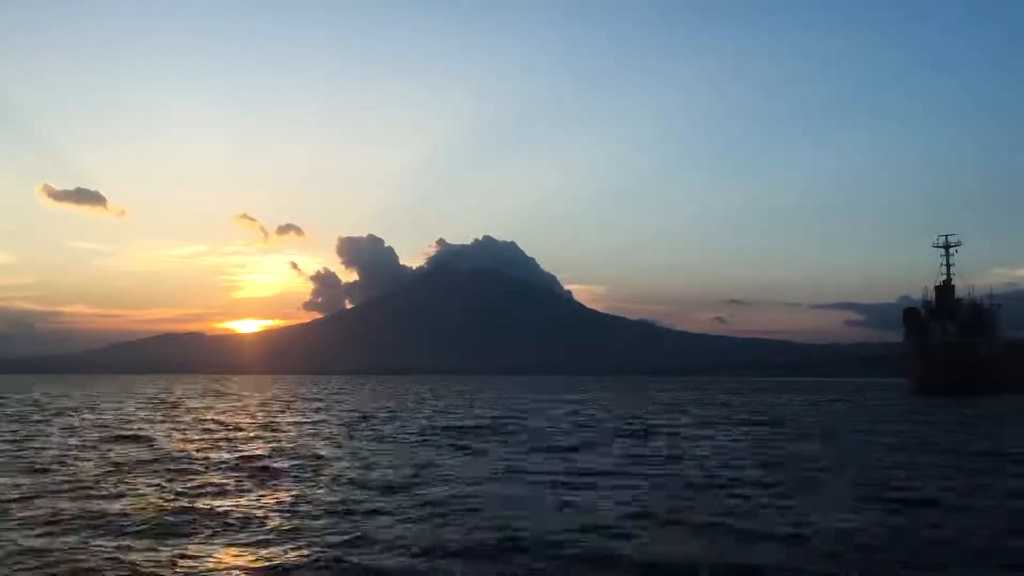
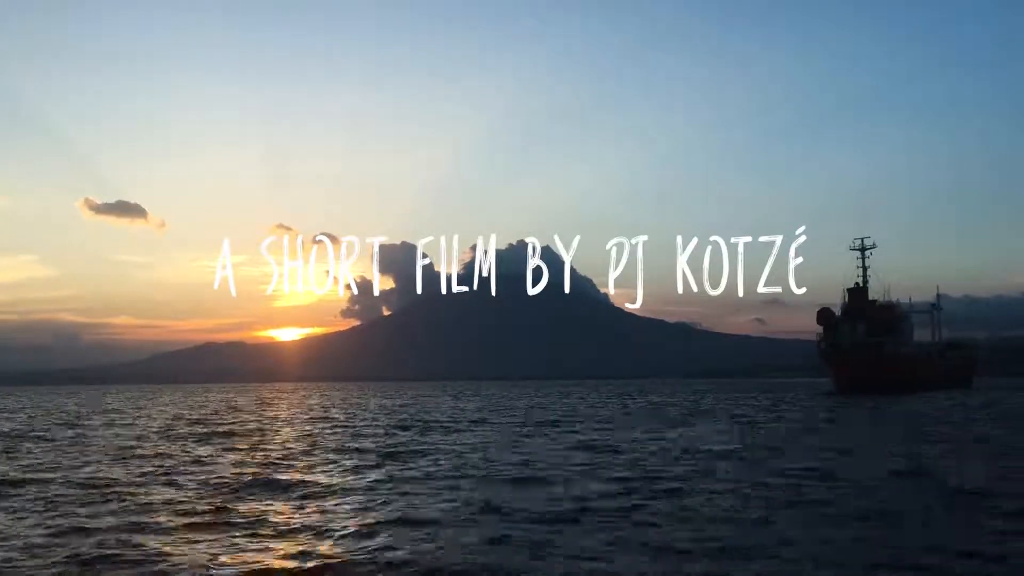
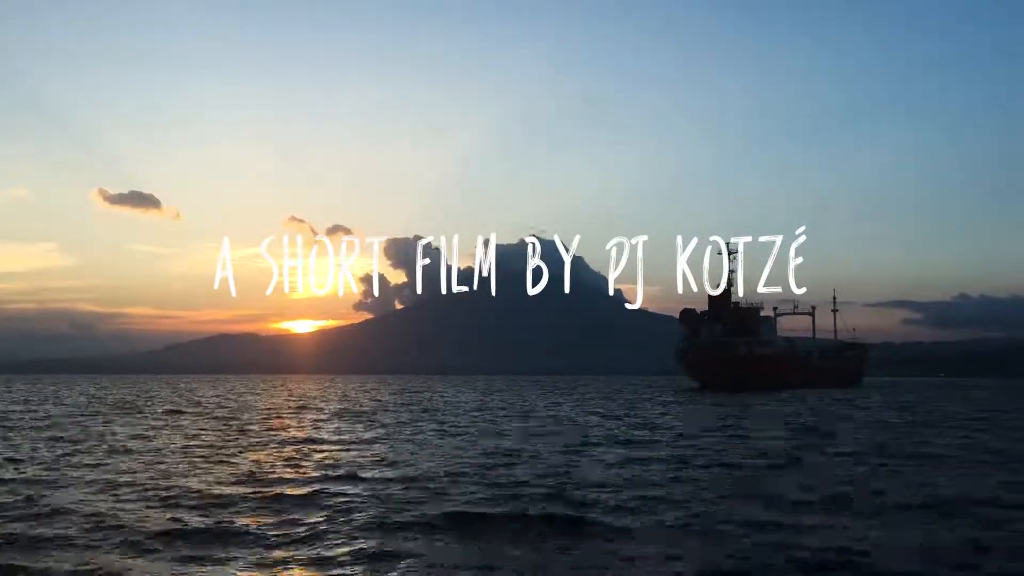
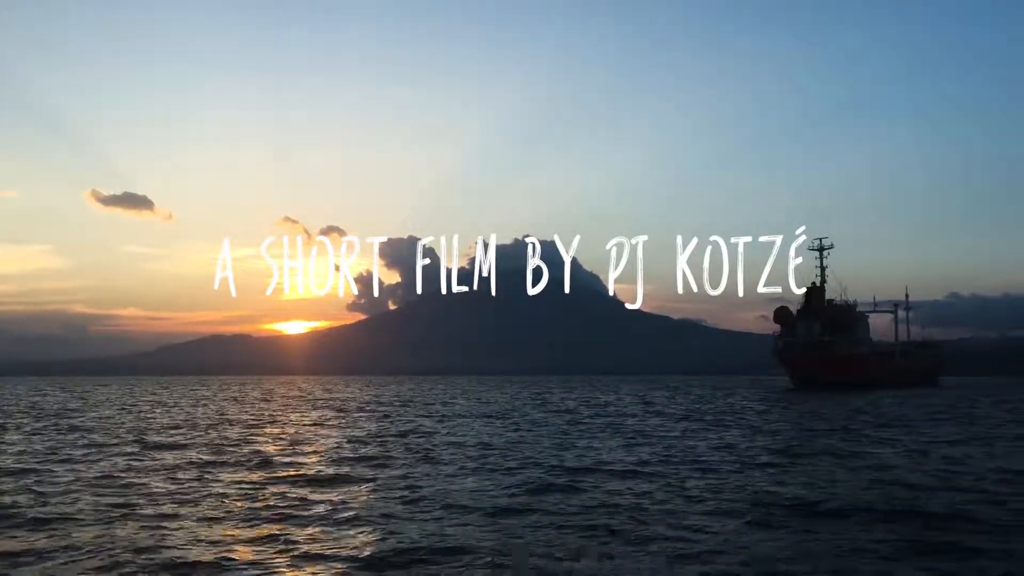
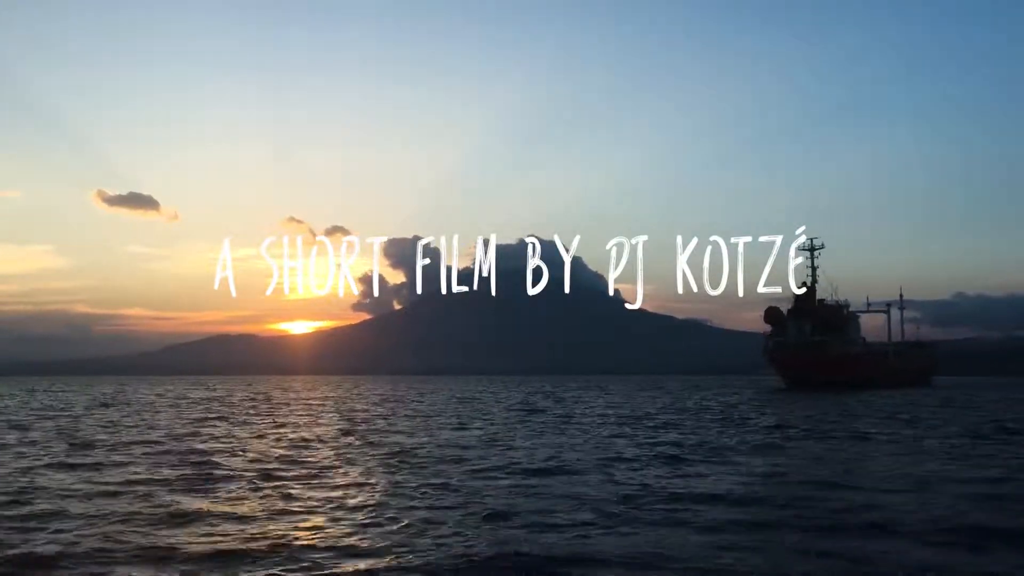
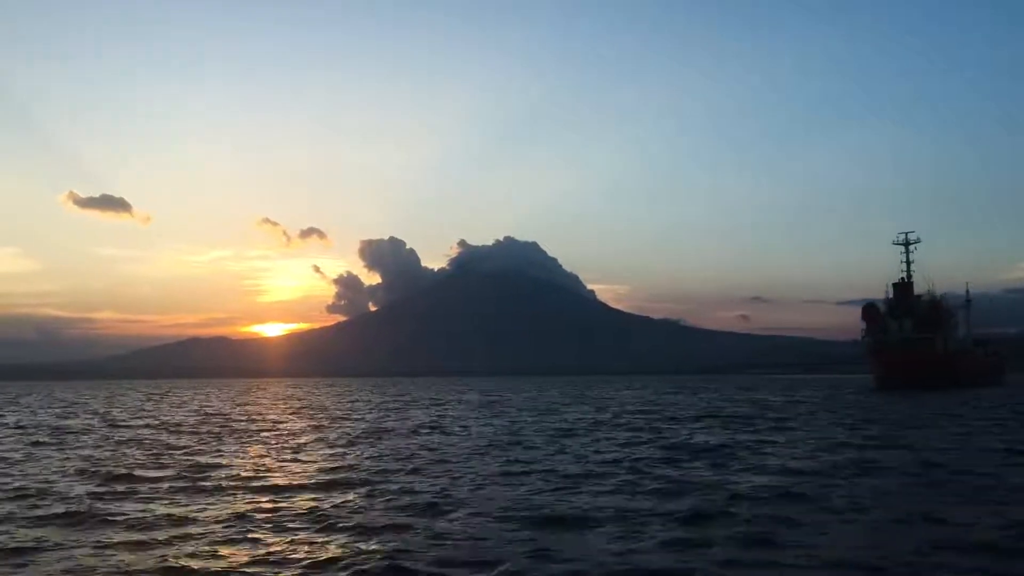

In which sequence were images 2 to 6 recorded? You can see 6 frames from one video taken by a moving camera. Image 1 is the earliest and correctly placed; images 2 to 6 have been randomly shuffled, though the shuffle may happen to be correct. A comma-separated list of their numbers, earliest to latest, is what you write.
6, 2, 4, 5, 3
